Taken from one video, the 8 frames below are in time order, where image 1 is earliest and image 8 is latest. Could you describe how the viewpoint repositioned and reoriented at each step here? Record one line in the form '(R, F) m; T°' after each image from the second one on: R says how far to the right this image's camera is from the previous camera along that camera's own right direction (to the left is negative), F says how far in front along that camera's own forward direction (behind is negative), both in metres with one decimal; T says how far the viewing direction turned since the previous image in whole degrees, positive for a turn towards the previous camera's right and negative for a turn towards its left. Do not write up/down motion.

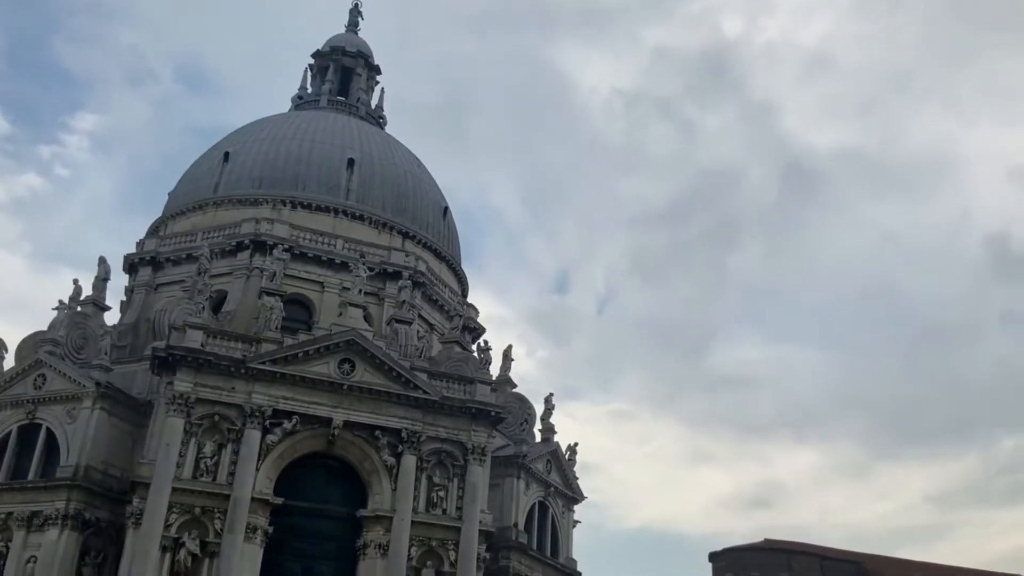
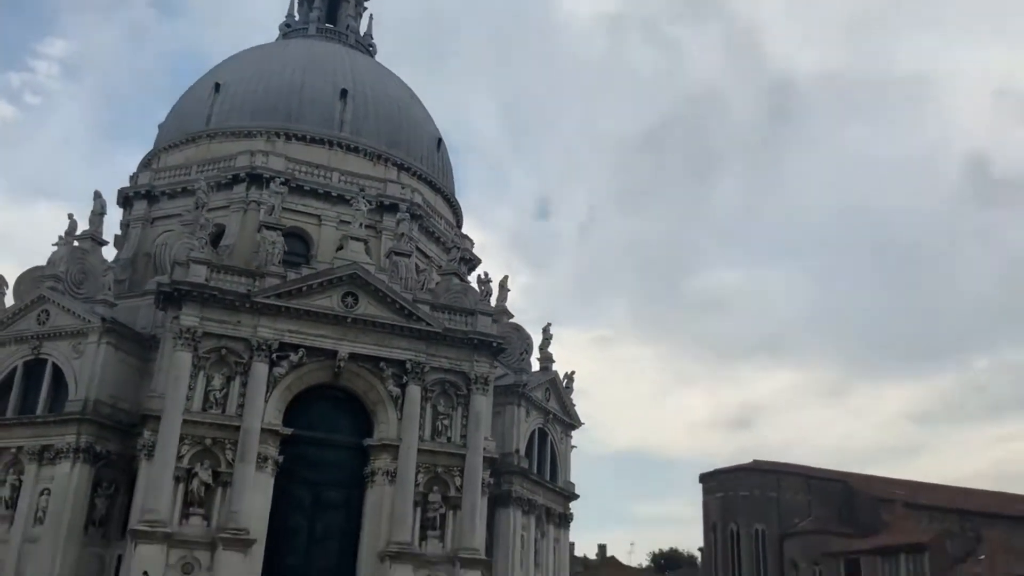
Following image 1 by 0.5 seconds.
(-0.8, -0.3) m; +1°
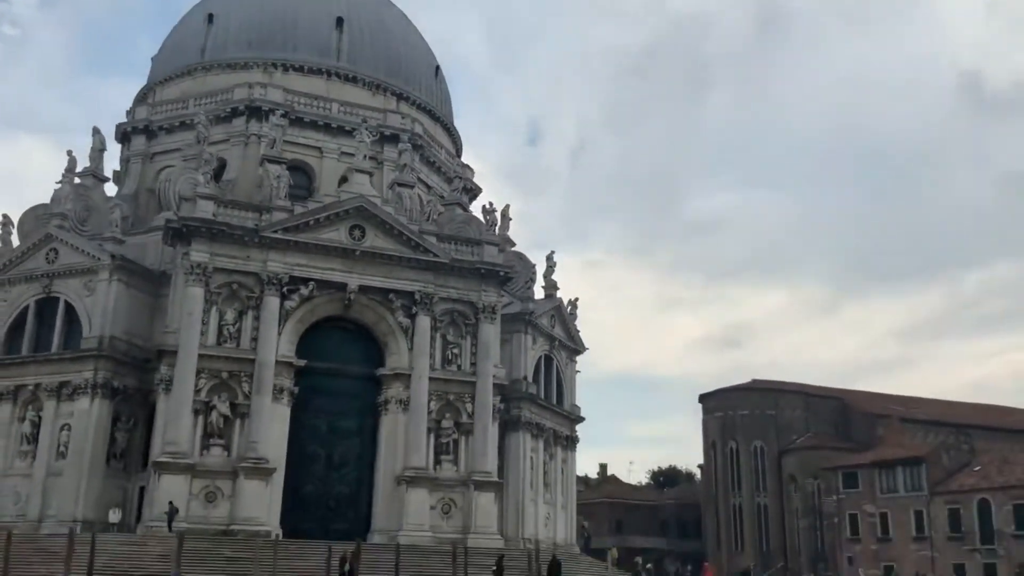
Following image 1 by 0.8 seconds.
(-0.7, -0.4) m; +1°
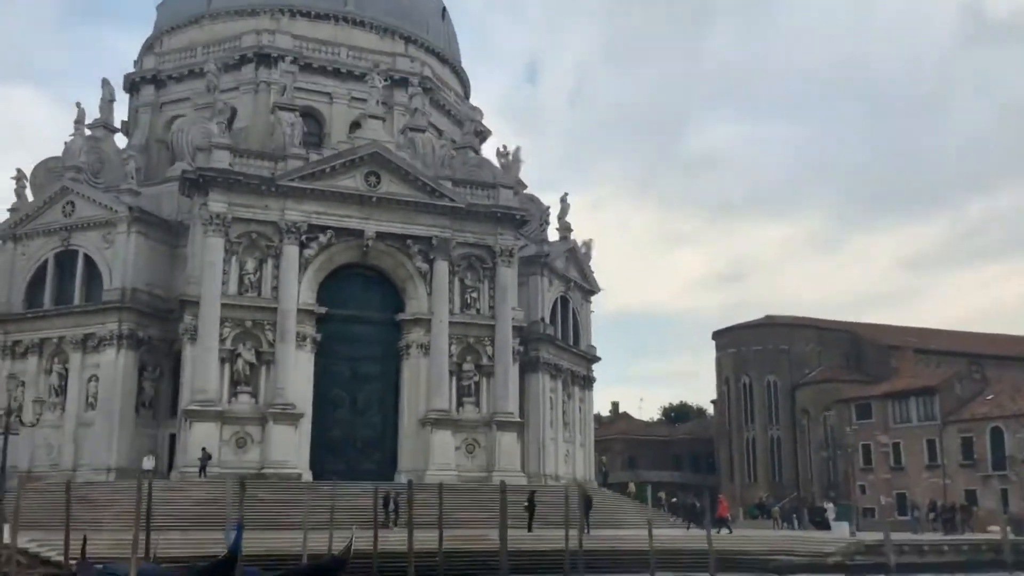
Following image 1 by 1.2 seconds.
(-0.6, -0.2) m; 0°
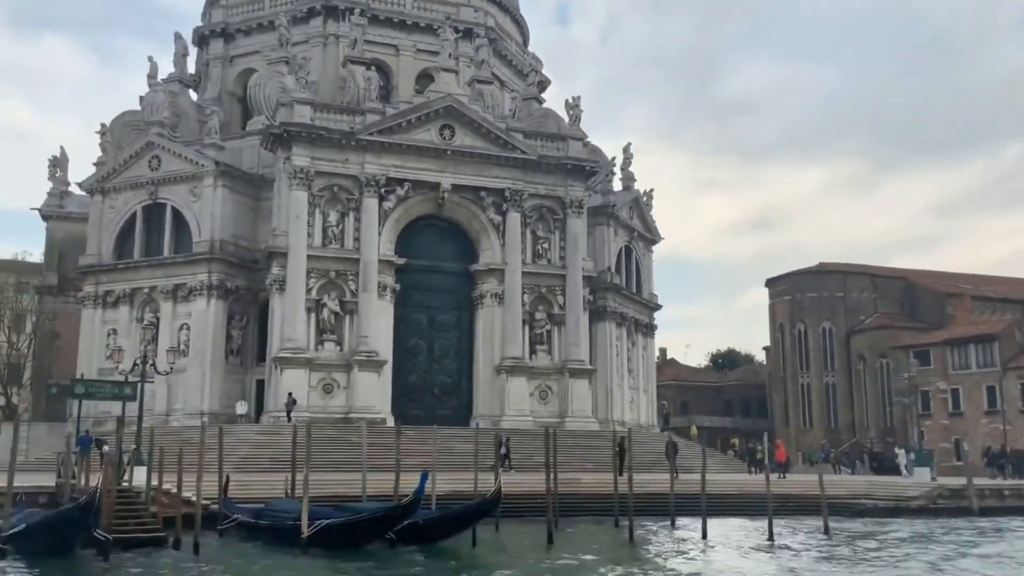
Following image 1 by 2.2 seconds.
(-1.6, -1.0) m; -2°
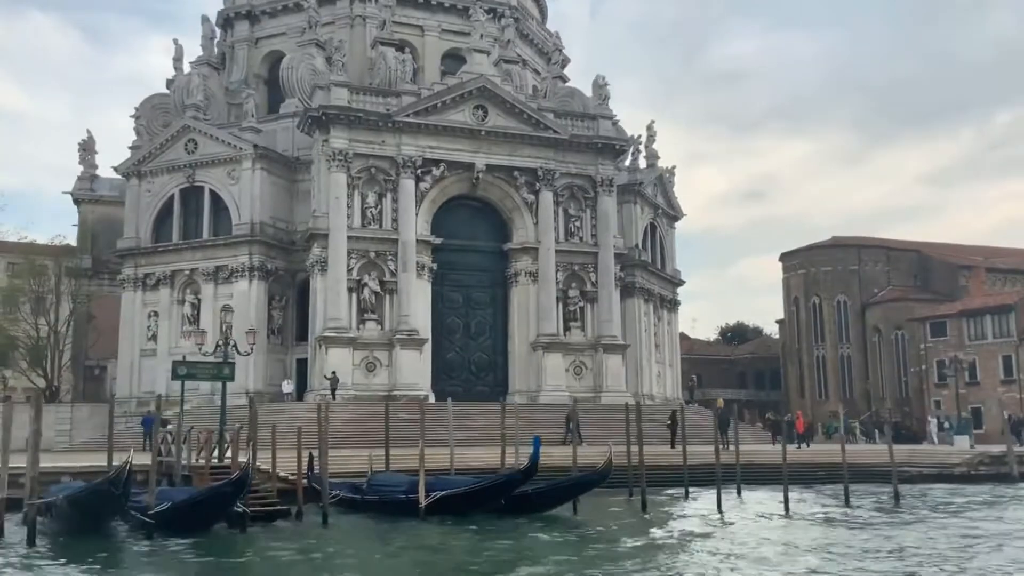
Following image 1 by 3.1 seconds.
(-1.7, -0.7) m; +1°
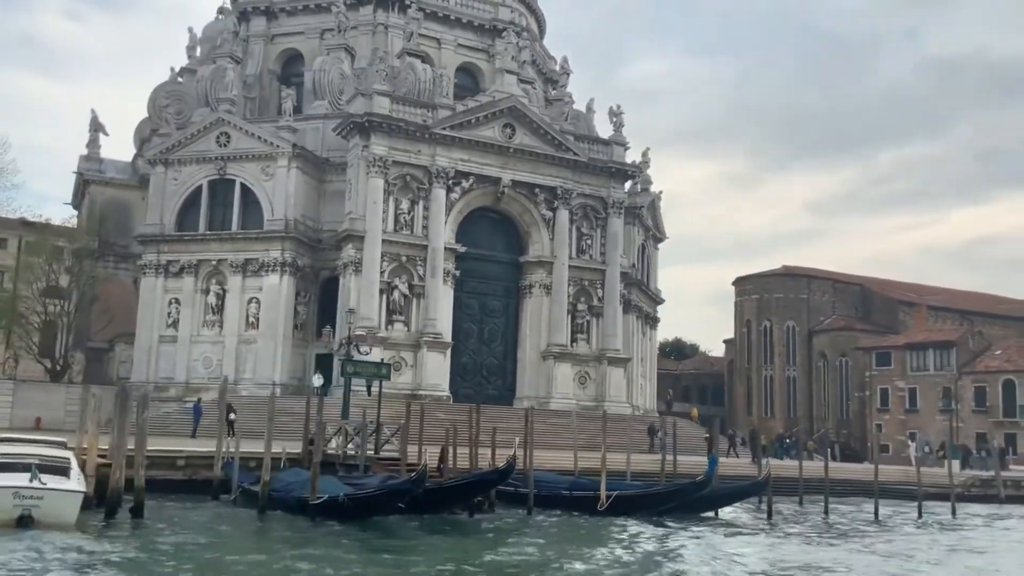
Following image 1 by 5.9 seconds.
(-5.2, -1.8) m; +6°
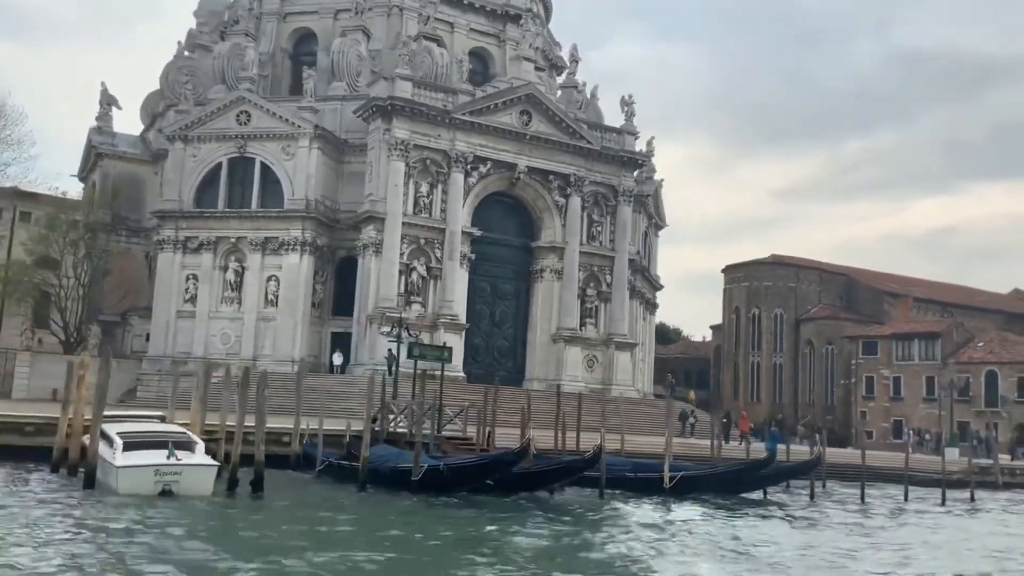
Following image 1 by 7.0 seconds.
(-2.1, -0.9) m; +2°
